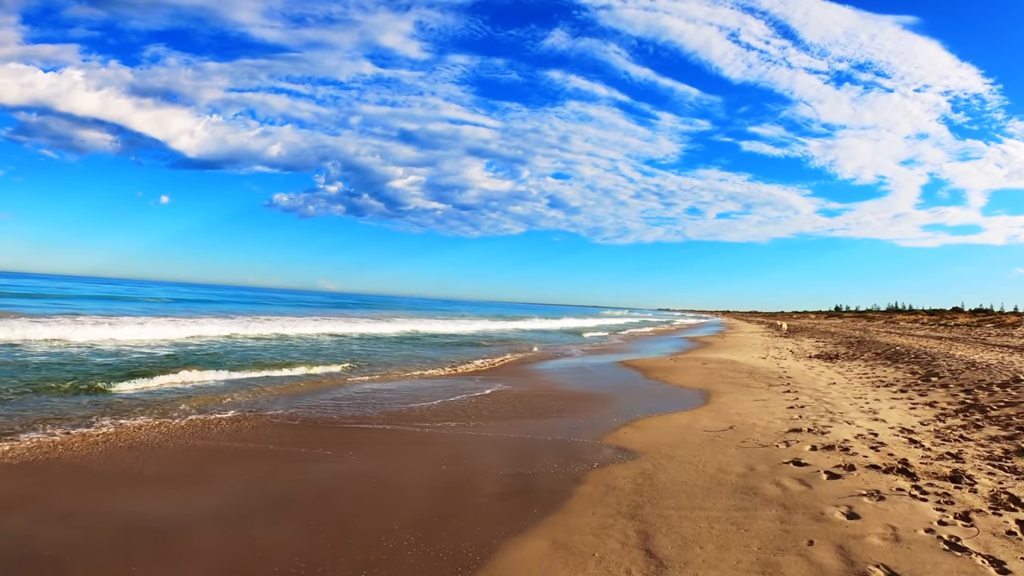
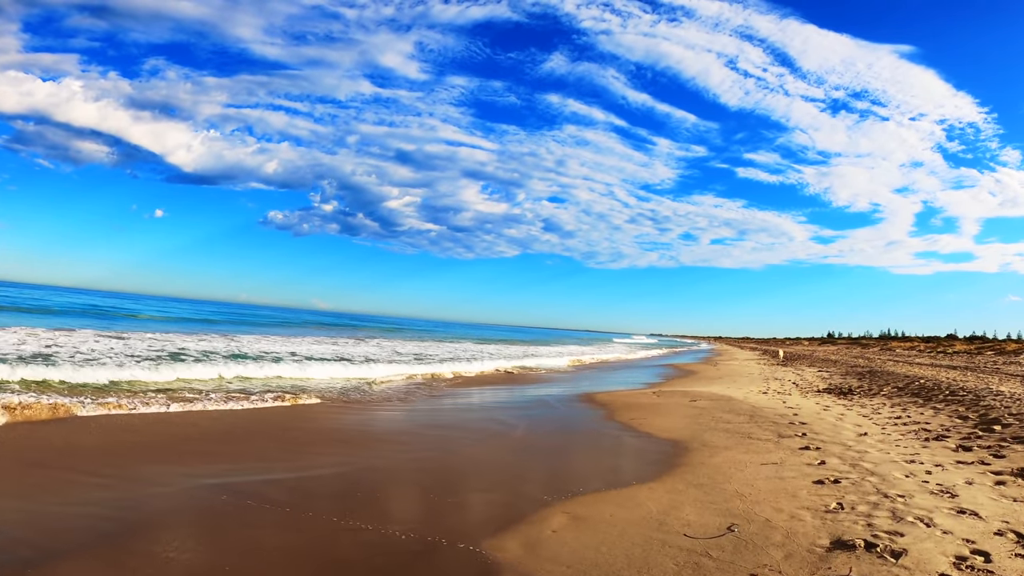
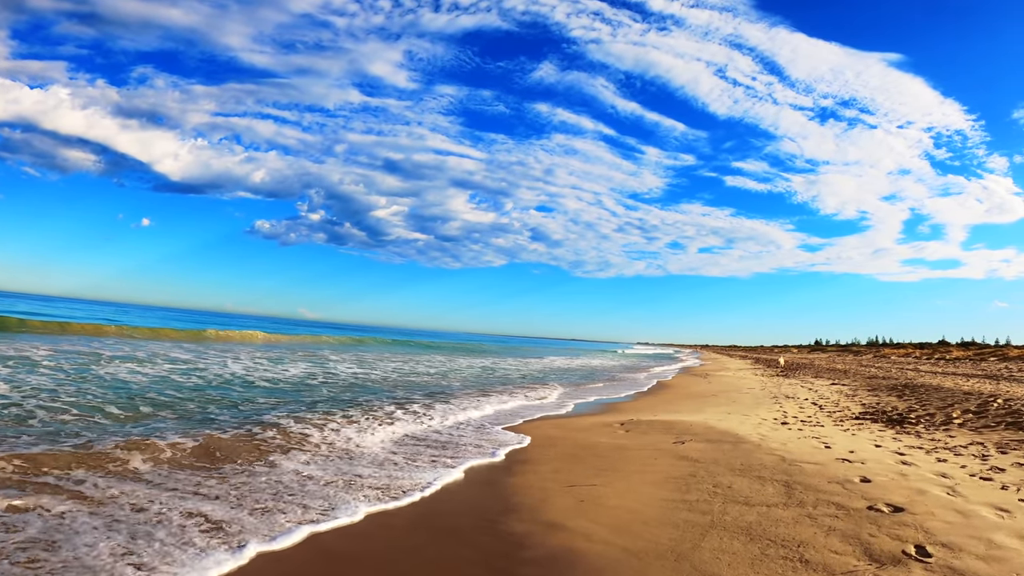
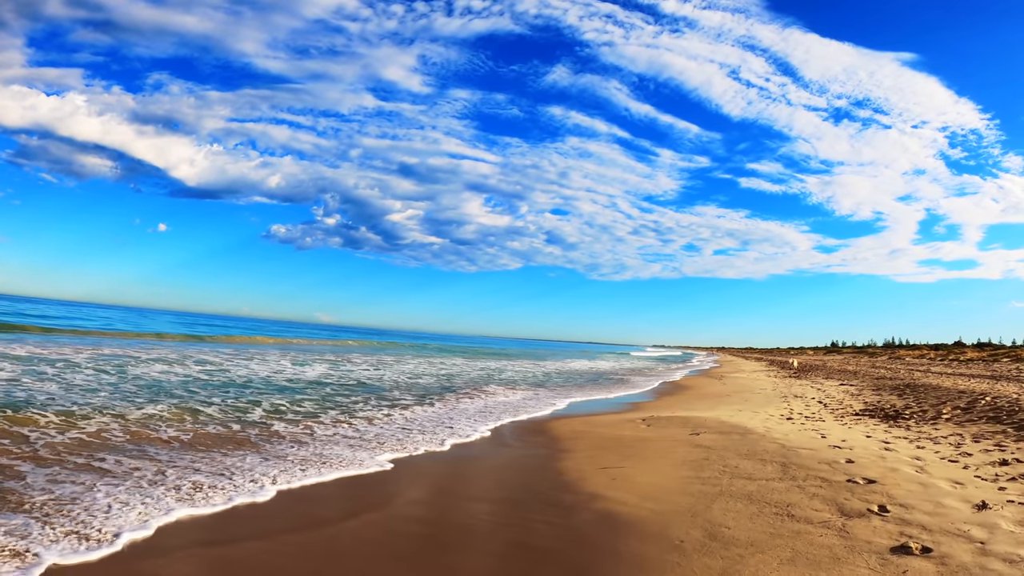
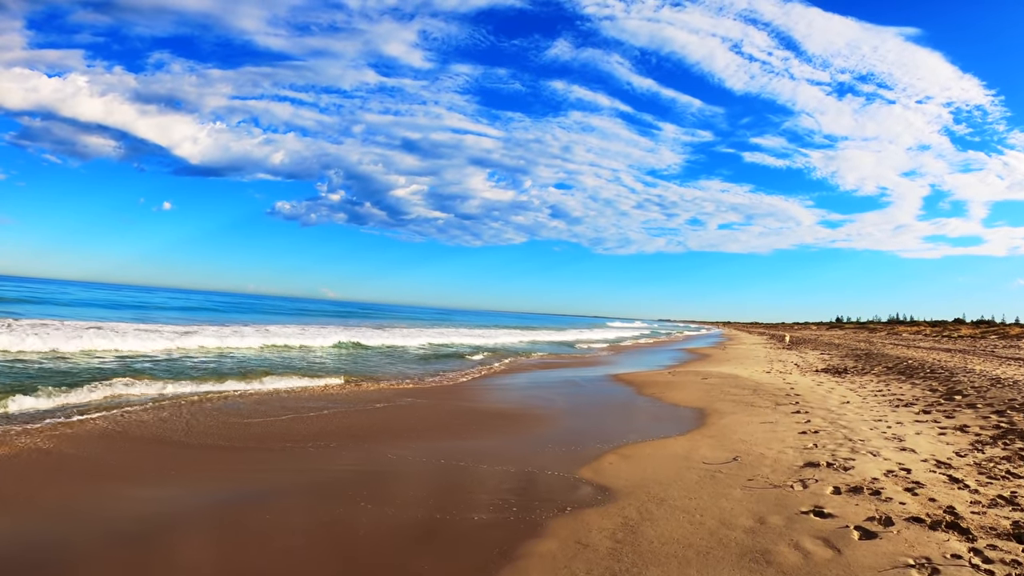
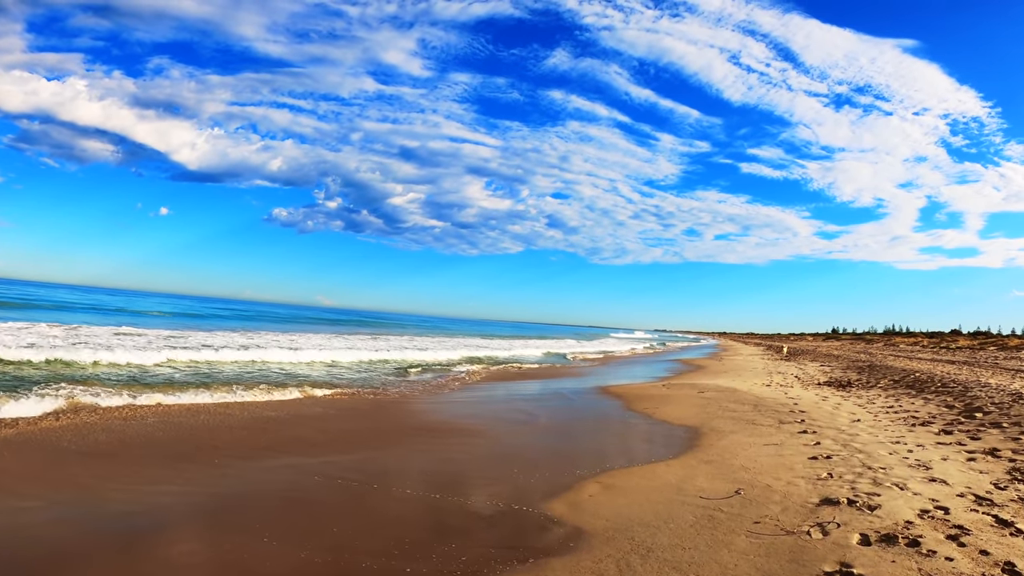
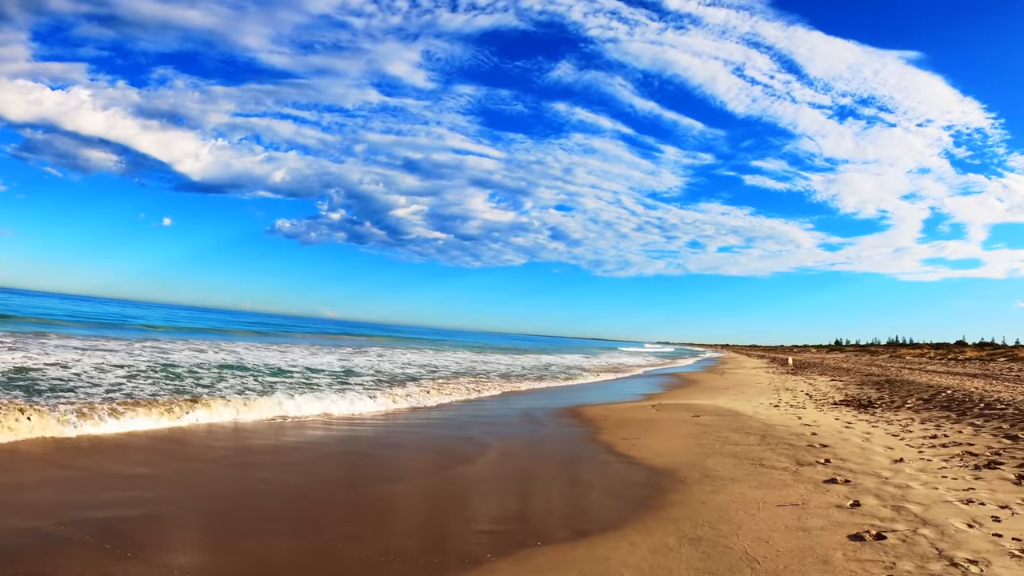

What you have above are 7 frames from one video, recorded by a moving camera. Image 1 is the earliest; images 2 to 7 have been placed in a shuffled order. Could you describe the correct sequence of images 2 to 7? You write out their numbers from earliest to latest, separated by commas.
5, 6, 2, 7, 4, 3
